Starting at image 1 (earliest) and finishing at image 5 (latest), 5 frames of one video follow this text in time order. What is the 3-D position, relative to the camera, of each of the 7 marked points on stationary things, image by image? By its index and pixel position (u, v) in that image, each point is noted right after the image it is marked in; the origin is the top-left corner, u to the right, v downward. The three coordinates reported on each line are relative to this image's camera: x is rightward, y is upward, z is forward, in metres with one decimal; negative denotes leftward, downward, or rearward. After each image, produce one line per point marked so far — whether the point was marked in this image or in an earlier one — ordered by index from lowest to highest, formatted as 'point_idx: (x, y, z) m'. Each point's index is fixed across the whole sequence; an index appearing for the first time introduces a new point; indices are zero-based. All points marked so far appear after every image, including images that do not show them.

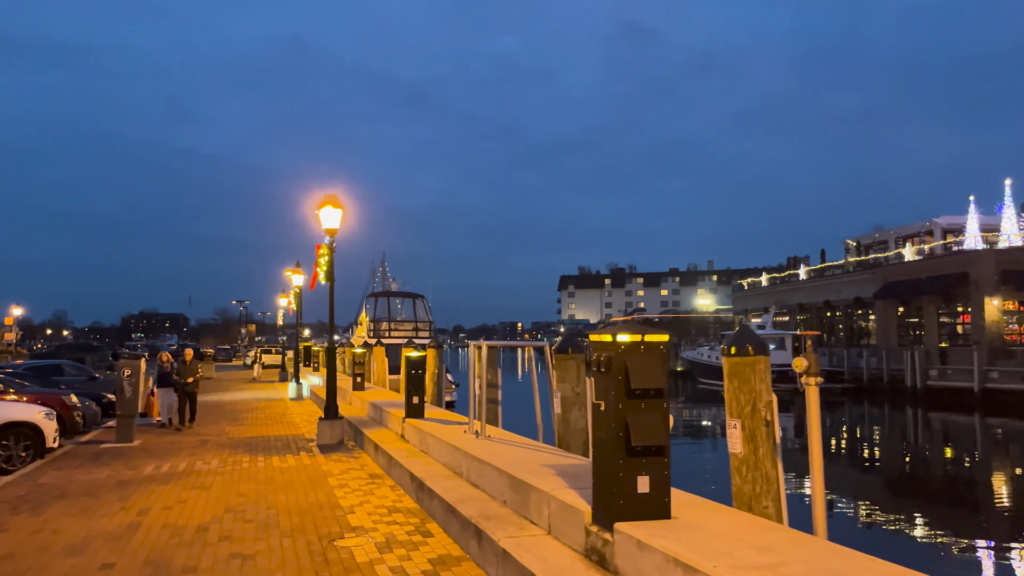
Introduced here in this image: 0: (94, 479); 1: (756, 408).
0: (-4.9, -2.3, +9.5) m
1: (+1.4, -0.7, +4.5) m
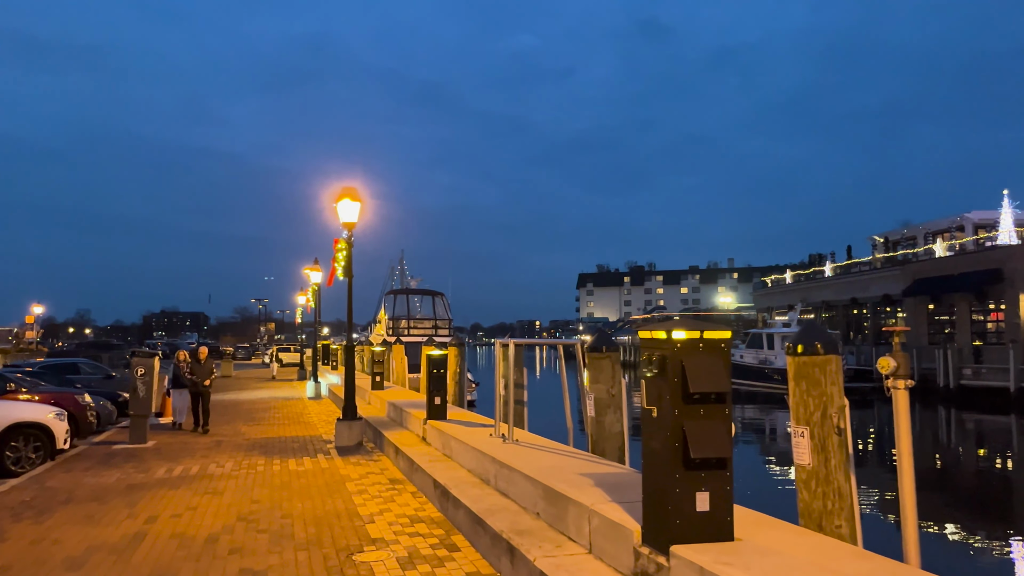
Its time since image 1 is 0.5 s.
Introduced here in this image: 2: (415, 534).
0: (-4.6, -2.2, +9.1) m
1: (+1.6, -0.6, +4.0) m
2: (-0.8, -1.9, +6.3) m
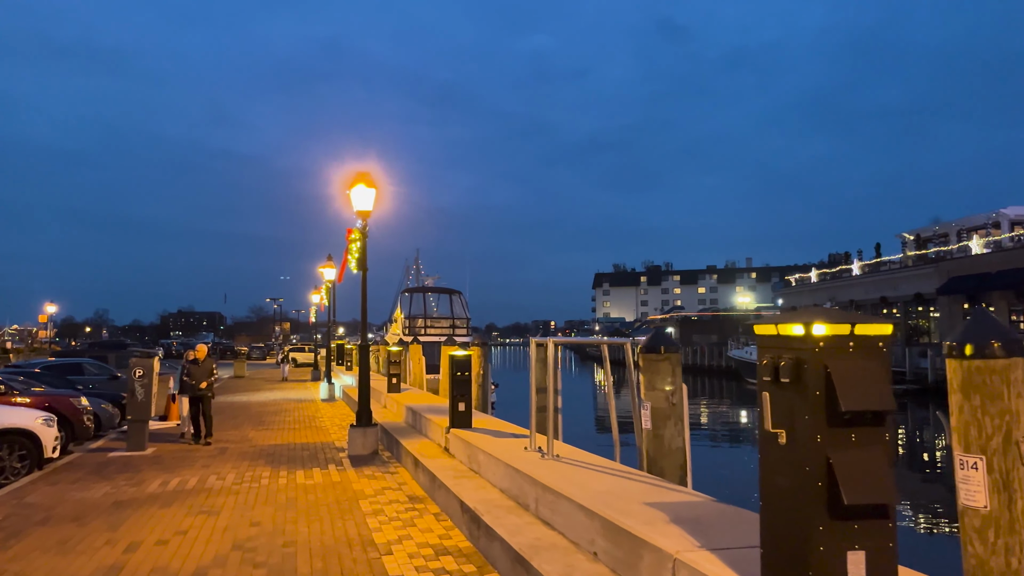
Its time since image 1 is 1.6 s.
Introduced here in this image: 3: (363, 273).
0: (-4.3, -2.1, +8.1) m
1: (+1.8, -0.5, +2.9) m
2: (-0.5, -1.9, +5.3) m
3: (-2.0, +0.2, +10.9) m
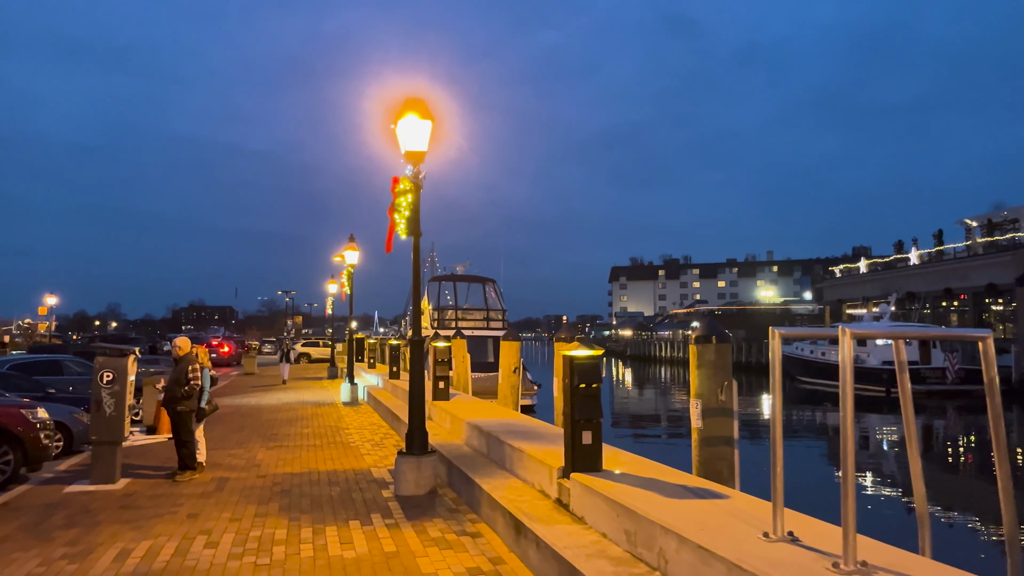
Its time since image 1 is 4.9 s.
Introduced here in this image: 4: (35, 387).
0: (-3.2, -1.9, +5.0) m
1: (+2.8, -0.3, -0.3) m
2: (+0.5, -1.6, +2.1) m
3: (-0.9, +0.4, +7.8) m
4: (-8.0, -1.6, +13.5) m
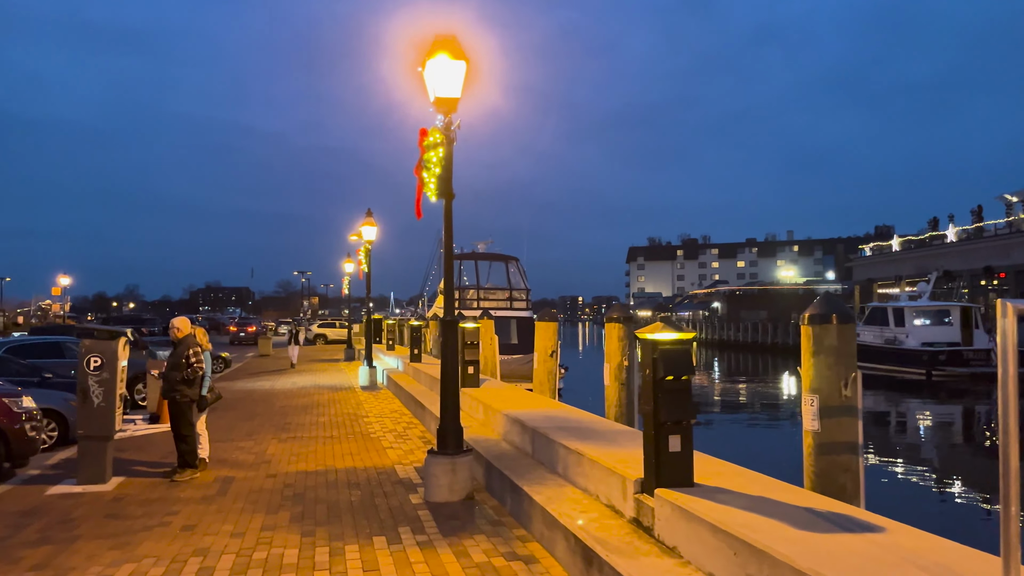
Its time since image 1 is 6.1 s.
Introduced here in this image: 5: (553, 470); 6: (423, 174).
0: (-2.9, -1.7, +3.9) m
1: (+3.0, -0.3, -1.5) m
2: (+0.8, -1.5, +1.0) m
3: (-0.5, +0.7, +6.6) m
4: (-7.5, -1.3, +12.5) m
5: (+0.3, -1.4, +6.0) m
6: (-0.8, +1.0, +6.9) m
